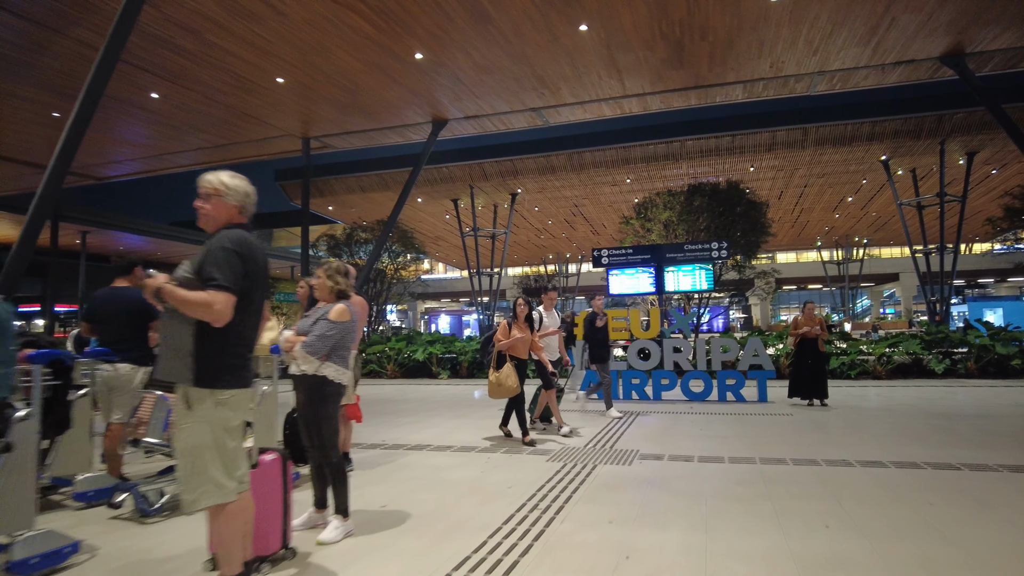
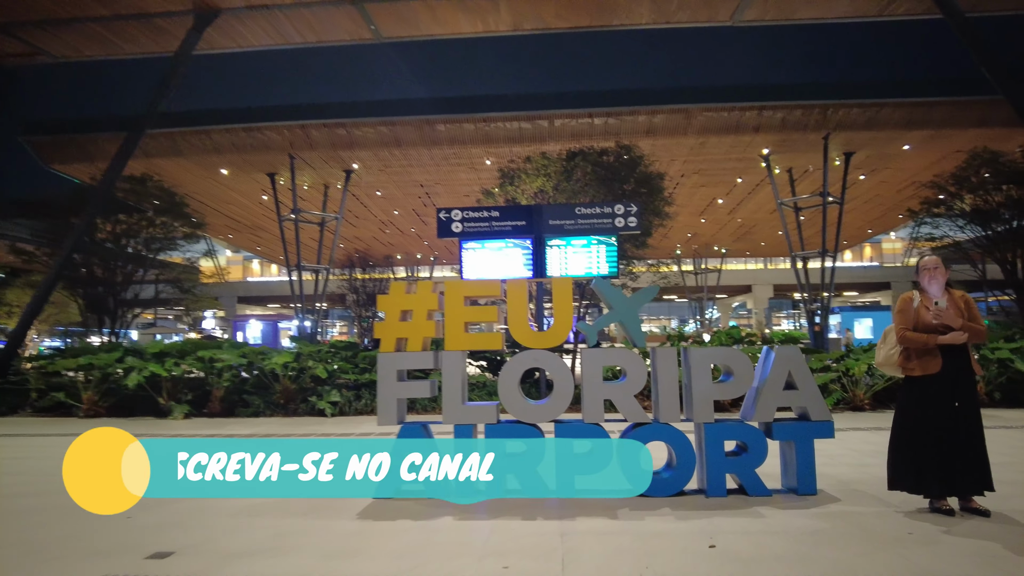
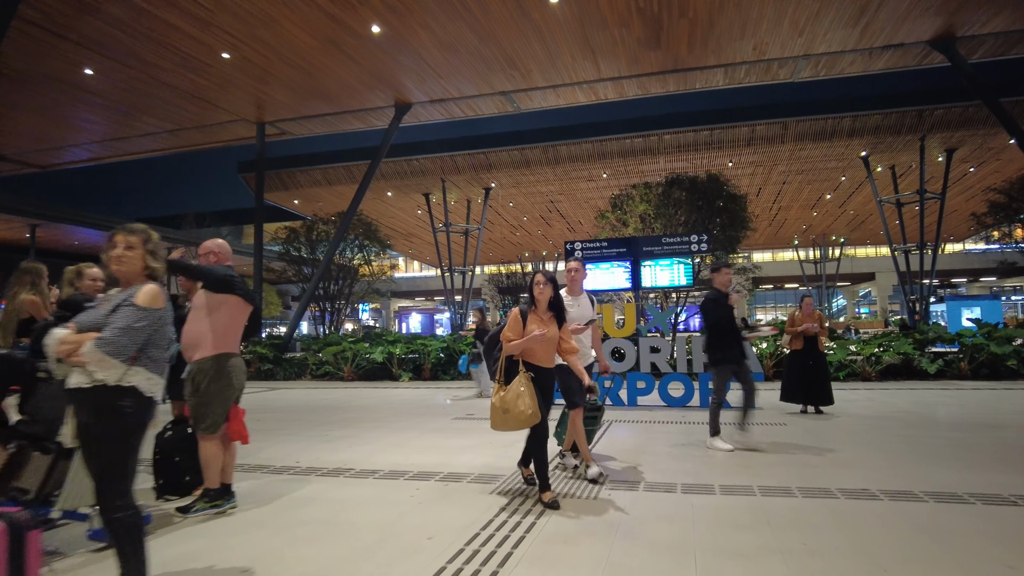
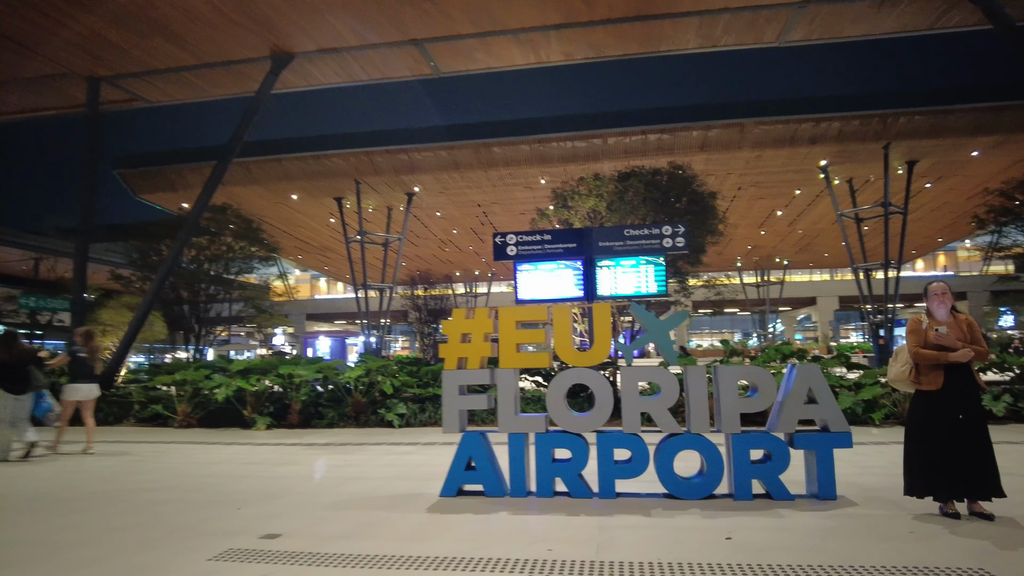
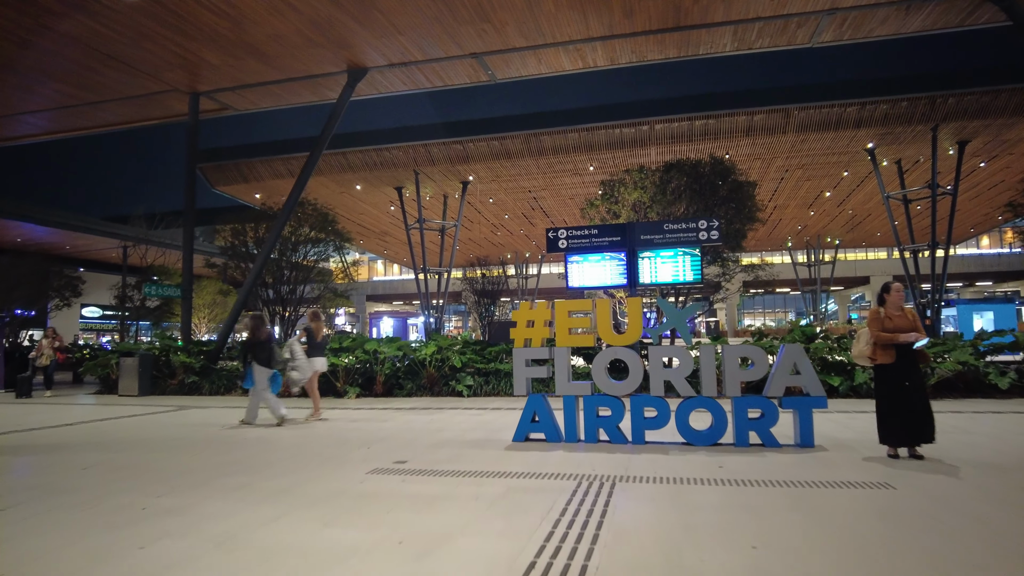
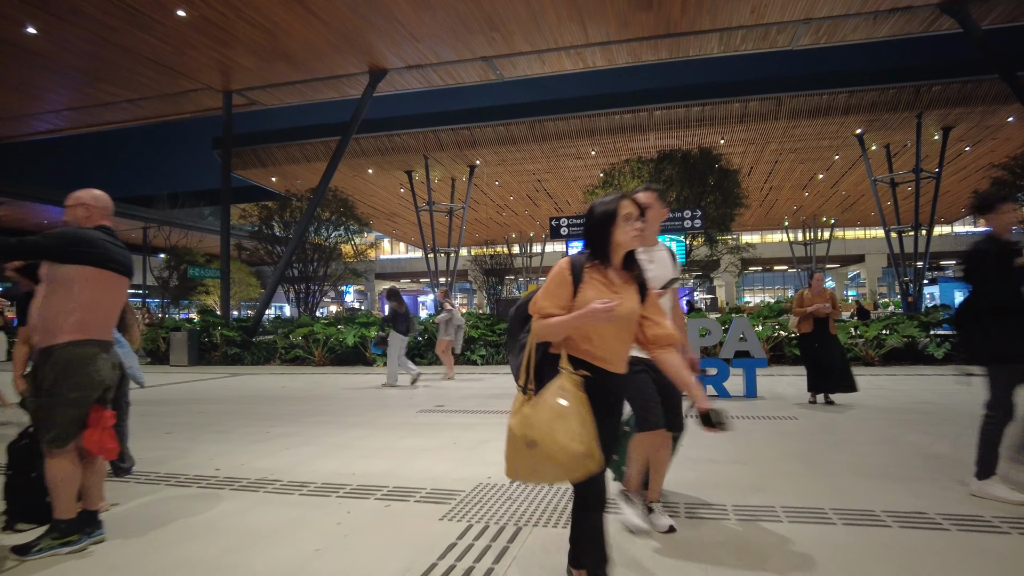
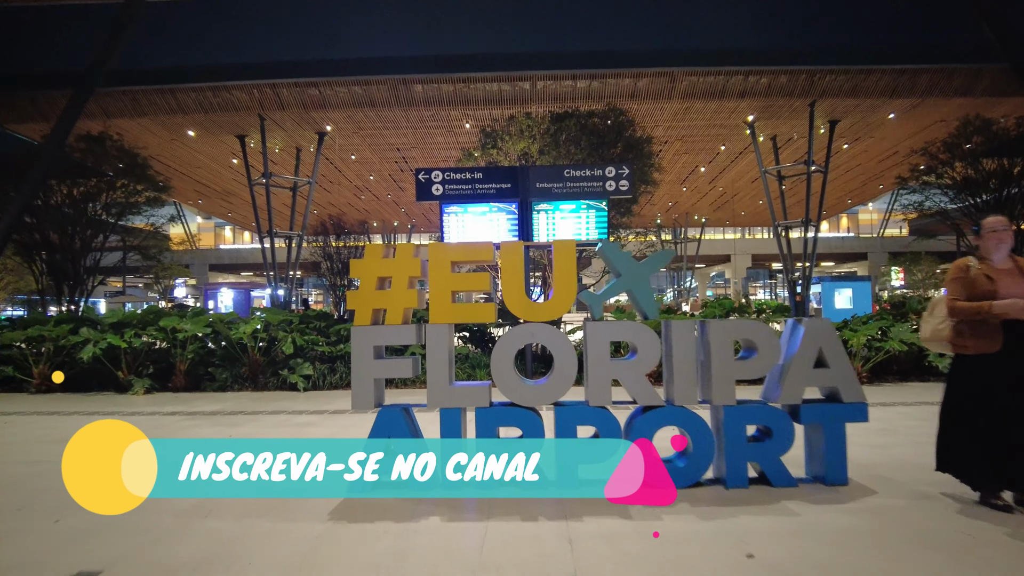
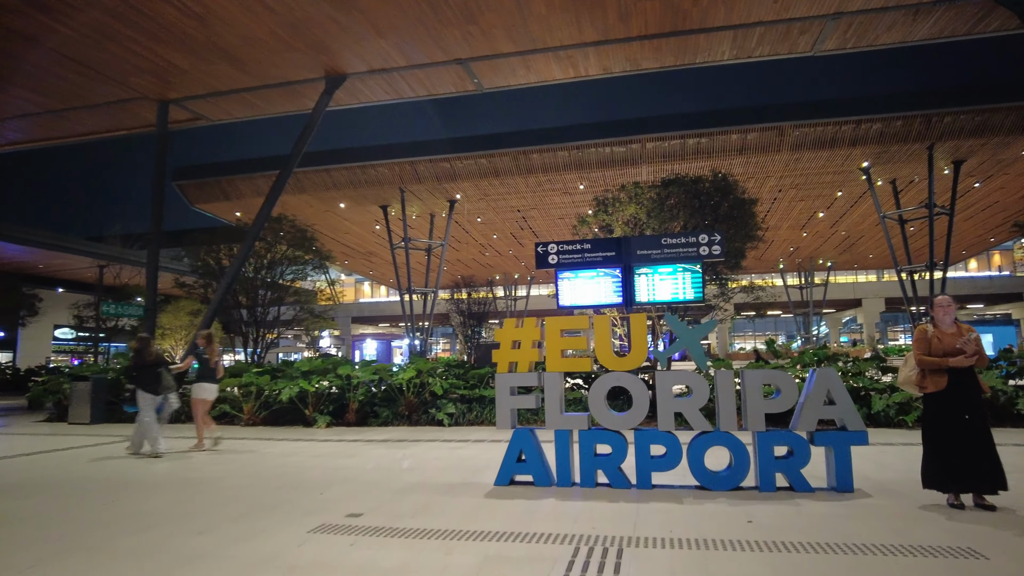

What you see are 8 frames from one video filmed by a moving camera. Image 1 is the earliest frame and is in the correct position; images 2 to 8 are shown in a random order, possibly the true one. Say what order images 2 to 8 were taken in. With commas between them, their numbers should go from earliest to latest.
3, 6, 5, 8, 4, 2, 7
